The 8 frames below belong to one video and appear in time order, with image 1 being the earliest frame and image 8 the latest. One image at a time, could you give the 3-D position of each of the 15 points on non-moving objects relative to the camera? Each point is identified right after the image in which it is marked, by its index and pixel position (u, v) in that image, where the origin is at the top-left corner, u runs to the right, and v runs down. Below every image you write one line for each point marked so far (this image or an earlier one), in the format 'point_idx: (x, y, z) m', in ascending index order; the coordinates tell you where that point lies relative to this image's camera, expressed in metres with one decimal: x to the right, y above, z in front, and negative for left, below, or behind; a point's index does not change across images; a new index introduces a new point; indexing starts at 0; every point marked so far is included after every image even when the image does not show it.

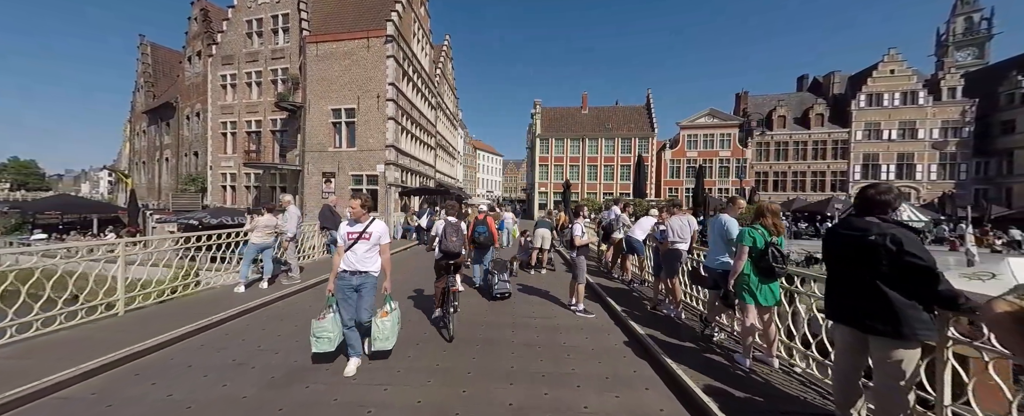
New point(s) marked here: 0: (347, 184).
0: (-8.6, +1.3, +16.4) m
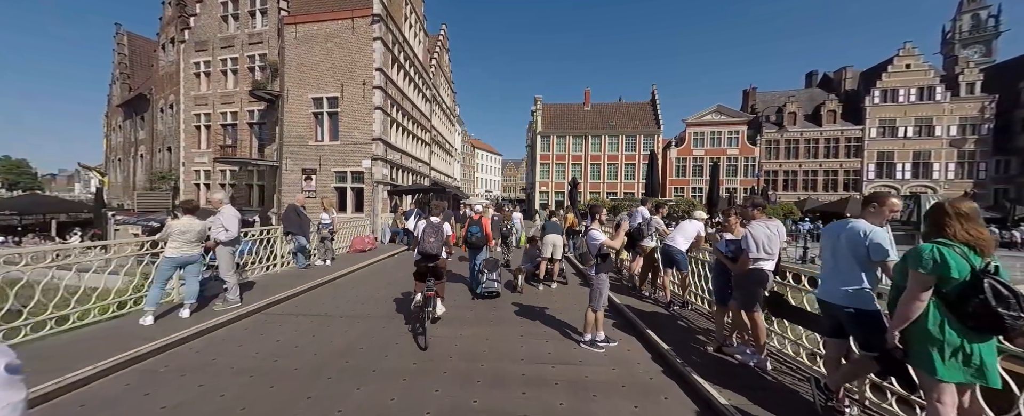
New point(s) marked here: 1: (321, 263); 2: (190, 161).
0: (-8.5, +1.3, +14.7) m
1: (-5.5, -1.6, +9.0) m
2: (-18.8, +2.8, +18.4) m
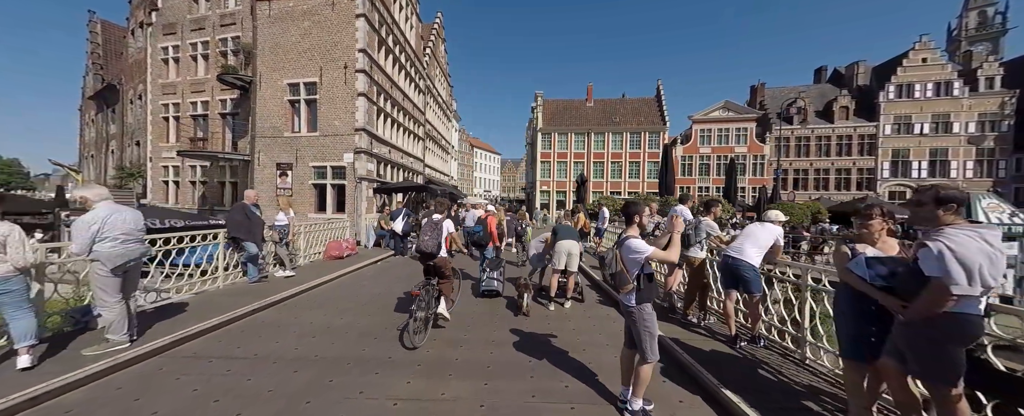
0: (-8.5, +1.3, +13.0) m
1: (-5.5, -1.6, +7.4) m
2: (-18.7, +2.8, +16.7) m
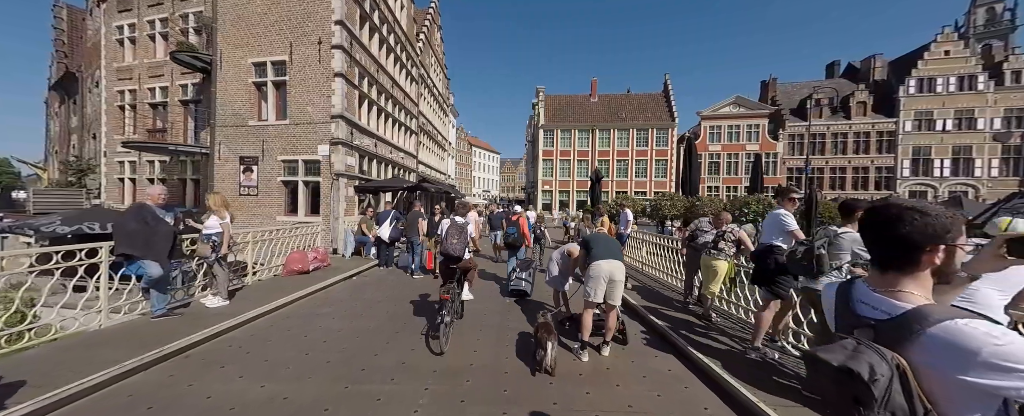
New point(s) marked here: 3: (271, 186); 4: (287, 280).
0: (-8.3, +1.2, +11.1) m
1: (-5.3, -1.6, +5.4) m
2: (-18.6, +2.7, +14.7) m
3: (-8.4, +0.8, +11.1) m
4: (-5.2, -1.7, +7.2) m
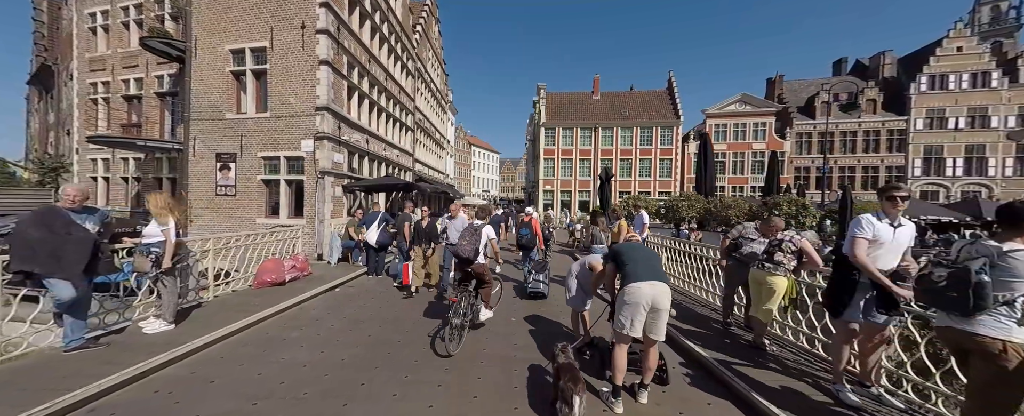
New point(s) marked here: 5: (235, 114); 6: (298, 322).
0: (-8.2, +1.2, +10.1) m
1: (-5.1, -1.7, +4.4) m
2: (-18.5, +2.7, +13.7) m
3: (-8.3, +0.7, +10.1) m
4: (-5.1, -1.7, +6.3) m
5: (-8.9, +3.0, +10.2) m
6: (-3.6, -1.9, +5.2) m
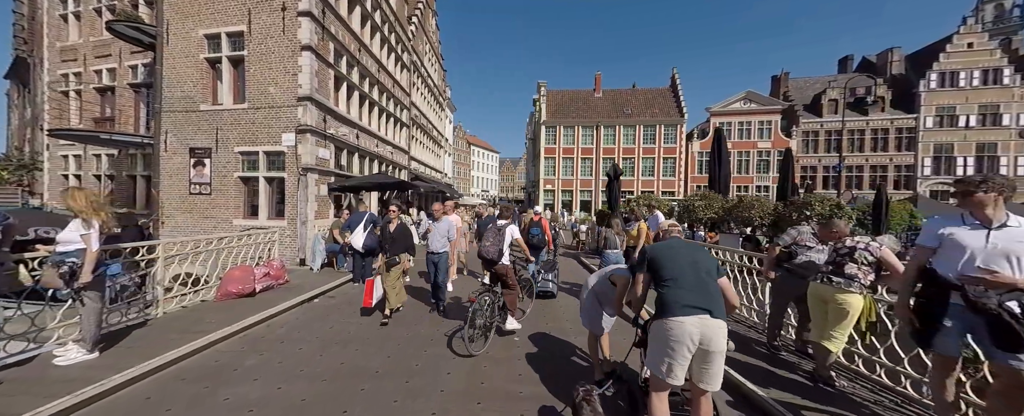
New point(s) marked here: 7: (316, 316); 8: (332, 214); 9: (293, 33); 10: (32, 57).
0: (-8.2, +1.2, +9.2) m
1: (-5.1, -1.7, +3.6) m
2: (-18.5, +2.7, +12.8) m
3: (-8.3, +0.7, +9.2) m
4: (-5.1, -1.7, +5.4) m
5: (-8.9, +3.0, +9.3) m
6: (-3.5, -1.9, +4.4) m
7: (-3.5, -1.9, +5.6) m
8: (-5.7, -0.2, +10.0) m
9: (-6.0, +4.8, +8.8) m
10: (-25.7, +8.1, +16.9) m
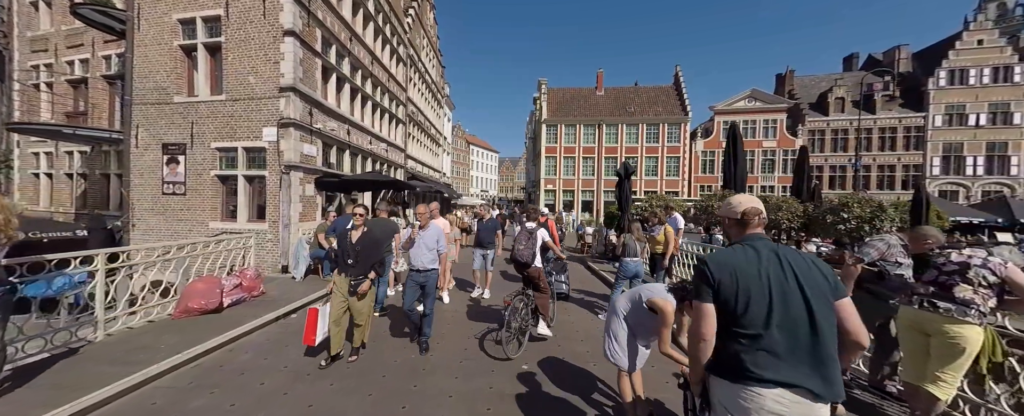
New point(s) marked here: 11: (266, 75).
0: (-8.1, +1.2, +8.4) m
1: (-5.0, -1.7, +2.8) m
2: (-18.4, +2.6, +12.0) m
3: (-8.2, +0.7, +8.4) m
4: (-5.0, -1.8, +4.6) m
5: (-8.8, +3.0, +8.5) m
6: (-3.4, -2.0, +3.6) m
7: (-3.4, -2.0, +4.8) m
8: (-5.6, -0.2, +9.3) m
9: (-6.0, +4.8, +8.0) m
10: (-25.7, +8.1, +16.1) m
11: (-6.2, +3.4, +8.0) m
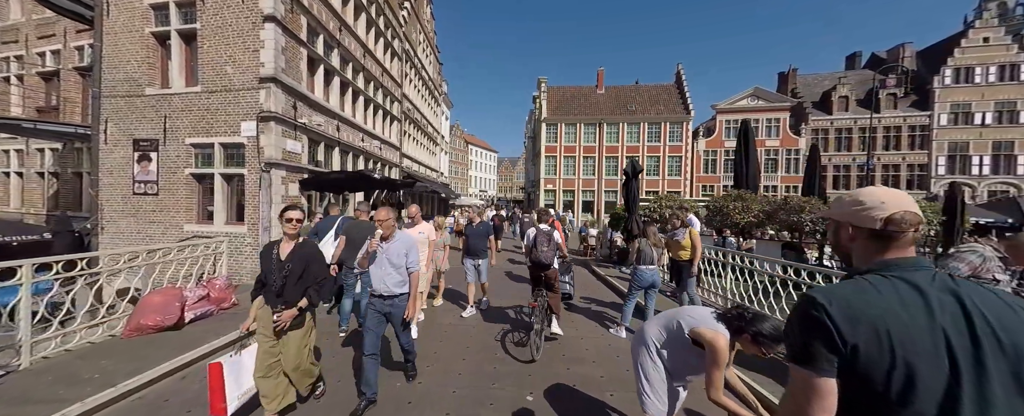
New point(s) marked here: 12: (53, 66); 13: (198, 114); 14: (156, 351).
0: (-8.1, +1.1, +7.7) m
1: (-5.0, -1.7, +2.1) m
2: (-18.4, +2.6, +11.3) m
3: (-8.2, +0.7, +7.7) m
4: (-5.0, -1.8, +4.0) m
5: (-8.8, +3.0, +7.9) m
6: (-3.4, -2.0, +3.0) m
7: (-3.4, -2.0, +4.2) m
8: (-5.6, -0.3, +8.6) m
9: (-6.0, +4.8, +7.3) m
10: (-25.7, +8.0, +15.4) m
11: (-6.2, +3.4, +7.4) m
12: (-15.0, +4.7, +10.4) m
13: (-7.6, +2.3, +7.6) m
14: (-4.5, -1.8, +4.0) m
